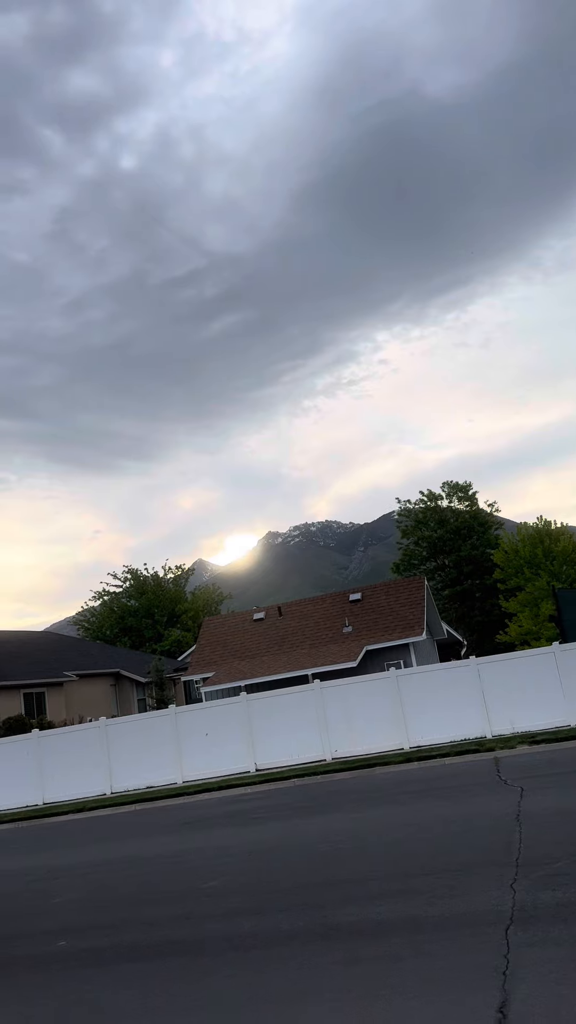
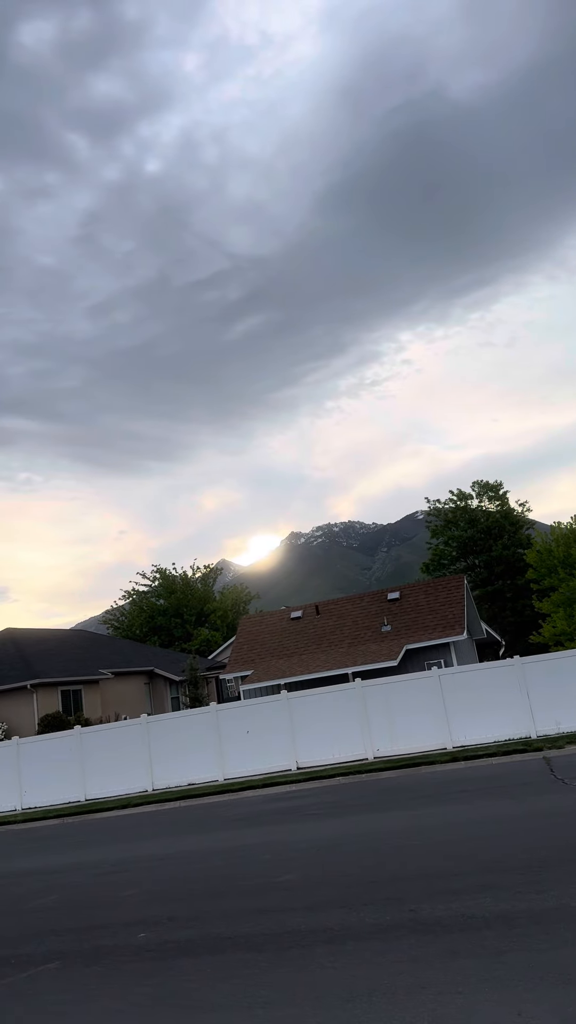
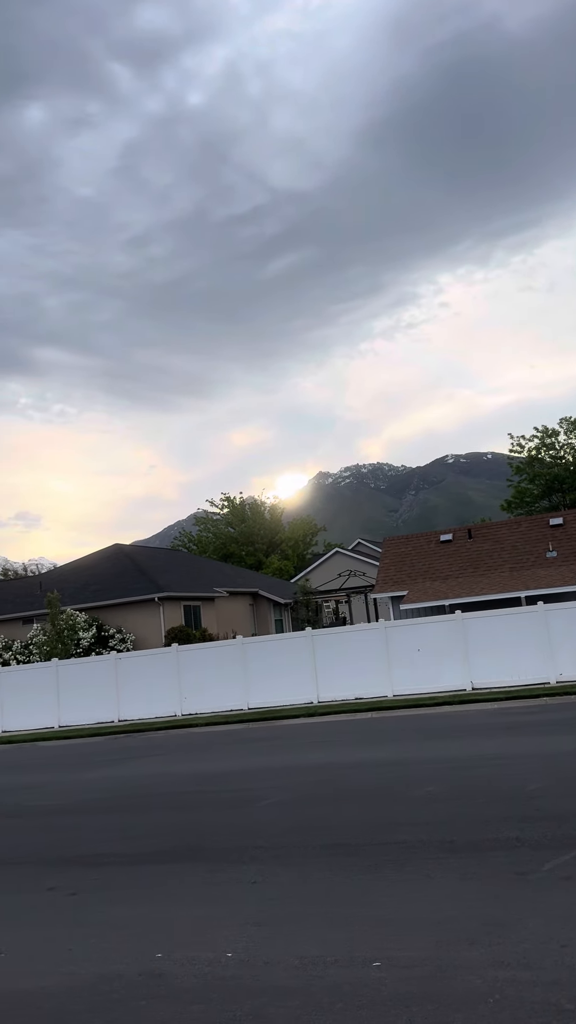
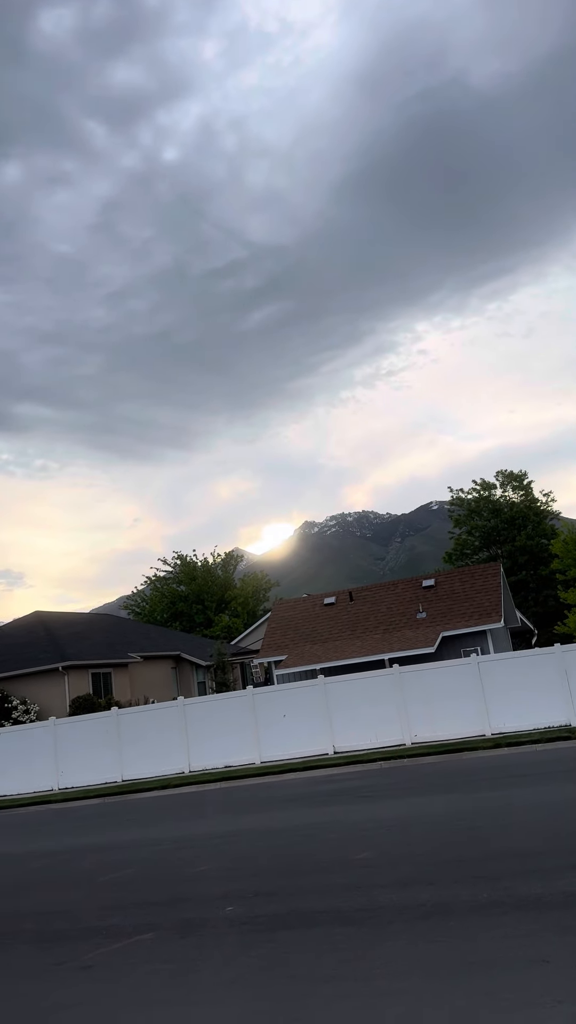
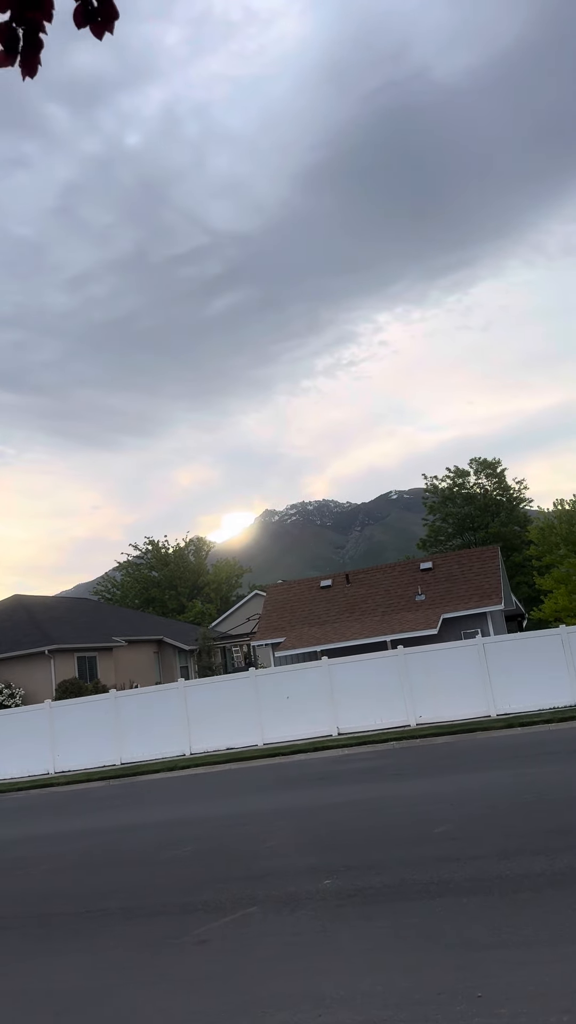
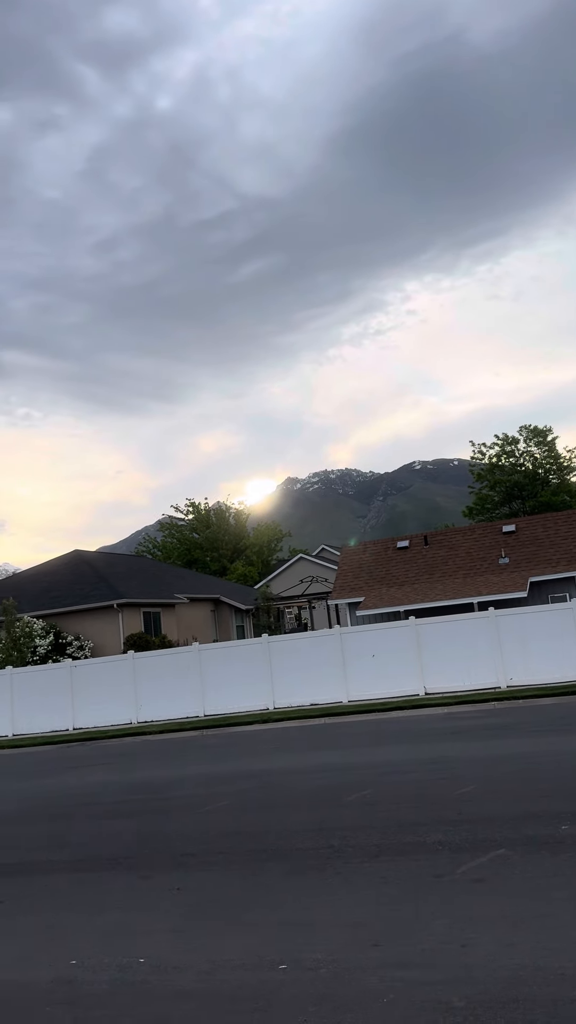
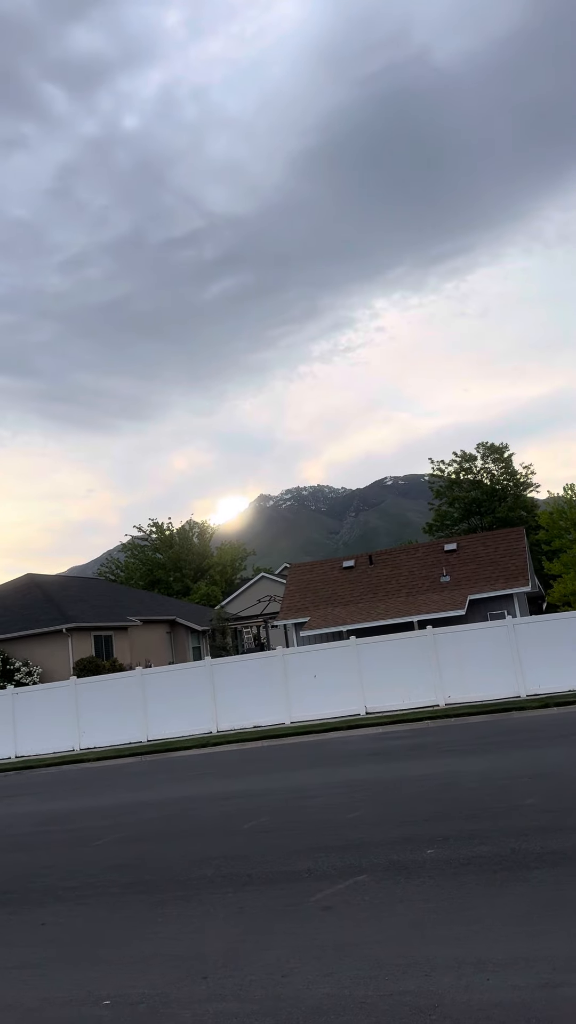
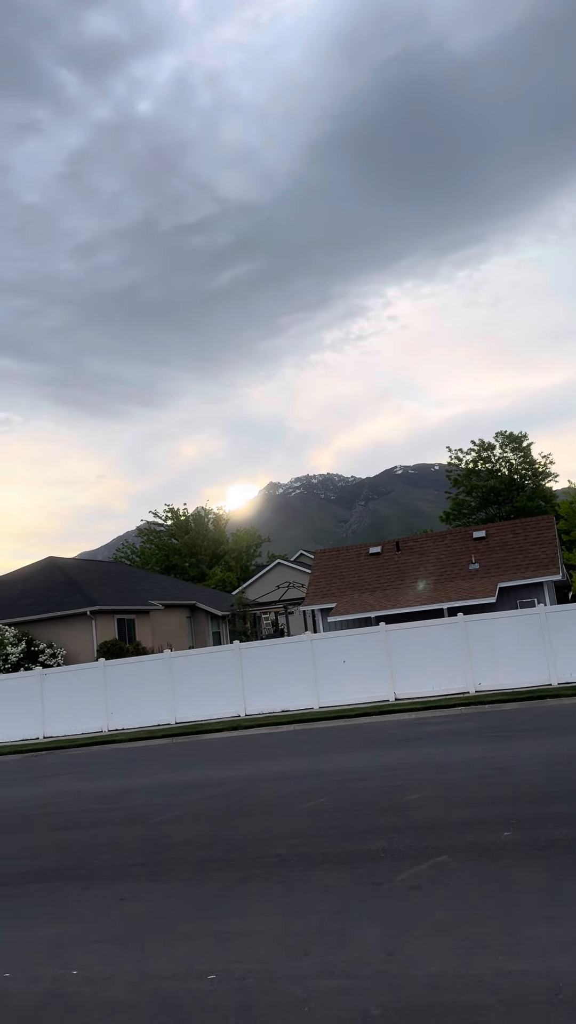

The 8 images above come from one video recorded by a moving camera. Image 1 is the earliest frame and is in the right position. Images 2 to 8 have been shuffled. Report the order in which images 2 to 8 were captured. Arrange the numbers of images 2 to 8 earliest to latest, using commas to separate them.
2, 4, 5, 7, 8, 6, 3
